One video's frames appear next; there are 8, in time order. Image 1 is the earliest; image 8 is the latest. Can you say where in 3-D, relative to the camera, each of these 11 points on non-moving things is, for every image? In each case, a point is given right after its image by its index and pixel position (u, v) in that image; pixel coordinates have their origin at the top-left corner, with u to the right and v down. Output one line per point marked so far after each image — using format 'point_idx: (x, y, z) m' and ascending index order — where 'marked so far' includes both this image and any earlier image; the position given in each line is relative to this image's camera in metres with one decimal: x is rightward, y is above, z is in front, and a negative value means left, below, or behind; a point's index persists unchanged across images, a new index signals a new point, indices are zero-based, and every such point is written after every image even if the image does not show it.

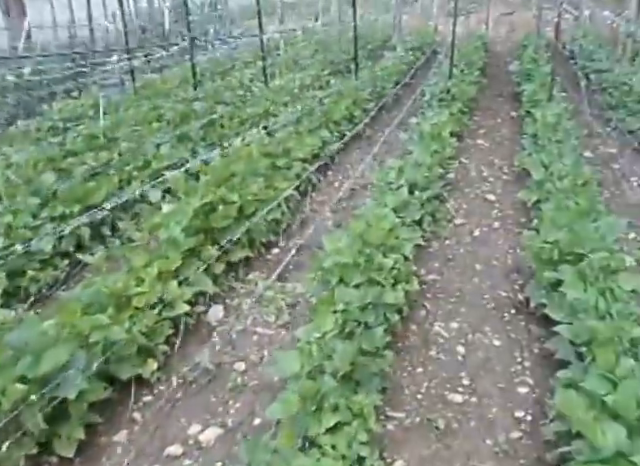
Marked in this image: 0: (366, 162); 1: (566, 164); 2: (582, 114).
0: (+0.4, +0.6, +6.0) m
1: (+1.6, +0.4, +4.6) m
2: (+2.7, +1.2, +7.4) m
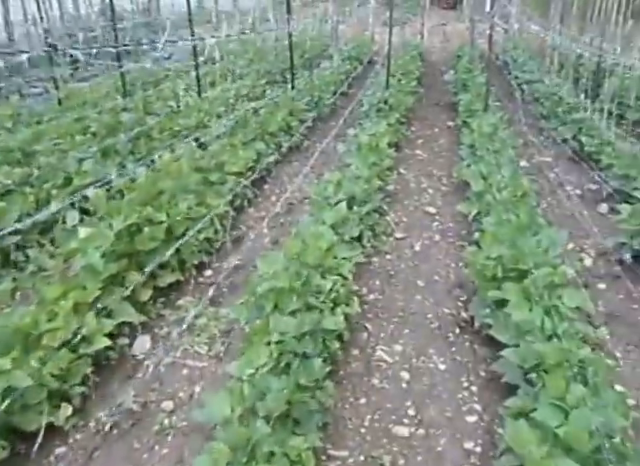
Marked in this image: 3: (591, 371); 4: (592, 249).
0: (-0.1, +0.5, +5.8) m
1: (+1.2, +0.4, +4.5) m
2: (+2.1, +1.2, +7.4) m
3: (+0.9, -0.5, +2.3) m
4: (+1.6, -0.1, +4.2) m
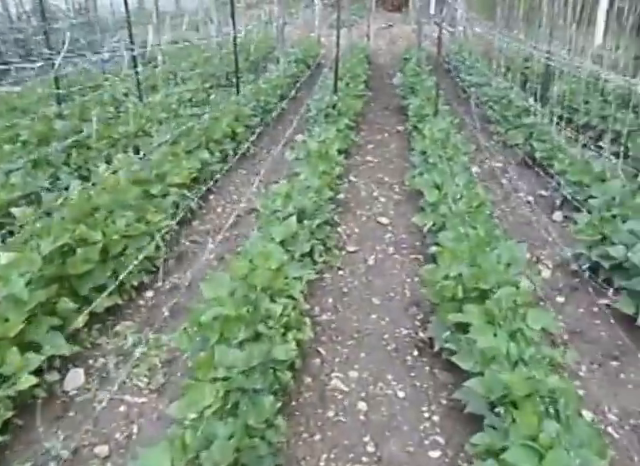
0: (-0.5, +0.4, +5.6) m
1: (+0.9, +0.3, +4.4) m
2: (+1.5, +1.1, +7.3) m
3: (+0.8, -0.5, +2.2) m
4: (+1.3, -0.2, +4.1) m
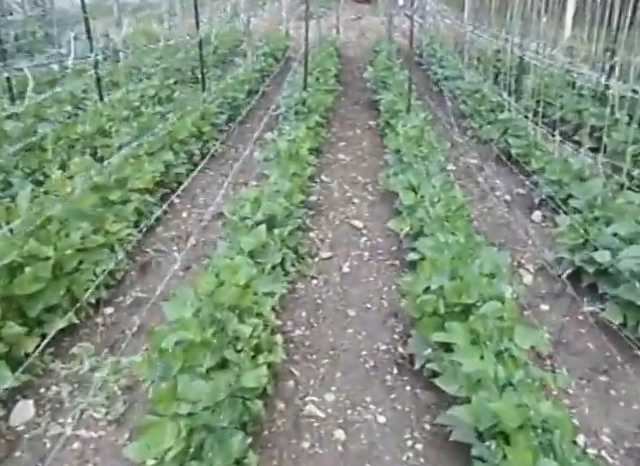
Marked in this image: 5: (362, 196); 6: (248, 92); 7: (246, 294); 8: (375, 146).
0: (-0.8, +0.4, +5.3) m
1: (+0.7, +0.3, +4.2) m
2: (+1.2, +1.1, +7.1) m
3: (+0.7, -0.6, +2.0) m
4: (+1.2, -0.2, +3.9) m
5: (+0.3, +0.3, +5.2) m
6: (-0.8, +1.6, +7.9) m
7: (-0.3, -0.2, +2.8) m
8: (+0.5, +0.8, +6.6) m
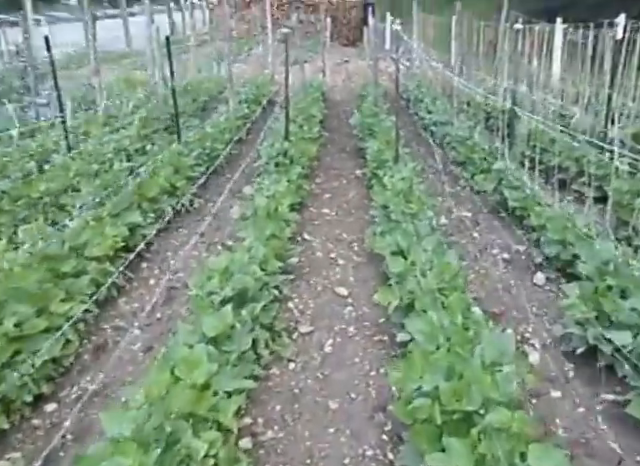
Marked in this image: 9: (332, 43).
0: (-0.9, -0.1, +4.9) m
1: (+0.6, -0.1, +3.8) m
2: (+1.1, +0.6, +6.8) m
3: (+0.6, -0.8, +1.5) m
4: (+1.1, -0.5, +3.5) m
5: (+0.2, -0.2, +4.8) m
6: (-1.0, +1.0, +7.6) m
7: (-0.4, -0.6, +2.4) m
8: (+0.4, +0.3, +6.2) m
9: (+0.3, +4.7, +17.3) m
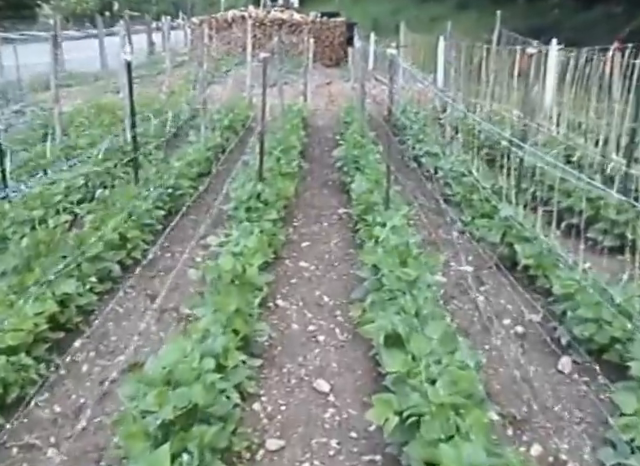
0: (-1.0, -0.5, +4.0) m
1: (+0.5, -0.4, +2.9) m
2: (+0.9, +0.2, +6.0) m
3: (+0.5, -1.1, +0.7) m
4: (+1.0, -0.9, +2.7) m
5: (0.0, -0.5, +3.9) m
6: (-1.2, +0.5, +6.7) m
7: (-0.5, -0.9, +1.5) m
8: (+0.2, -0.1, +5.4) m
9: (-0.1, +4.0, +16.6) m
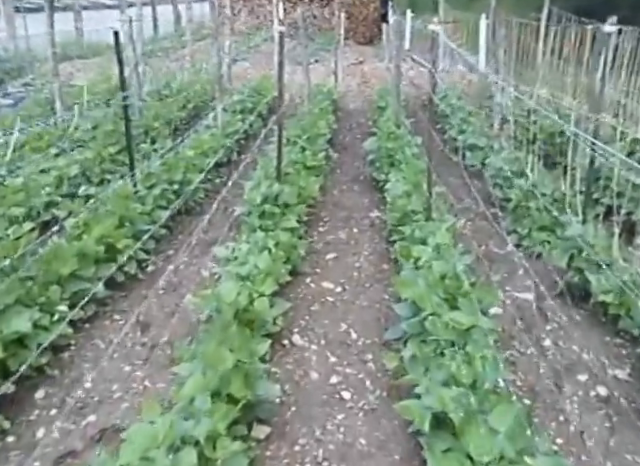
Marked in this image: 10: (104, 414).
0: (-0.9, -0.6, +3.3) m
1: (+0.5, -0.6, +2.1) m
2: (+1.1, +0.1, +5.1) m
3: (+0.5, -1.4, -0.1) m
4: (+1.0, -1.1, +1.8) m
5: (+0.2, -0.7, +3.1) m
6: (-0.9, +0.5, +5.9) m
7: (-0.5, -1.1, +0.7) m
8: (+0.4, -0.2, +4.5) m
9: (+0.6, +4.3, +15.6) m
10: (-0.9, -0.7, +2.8) m
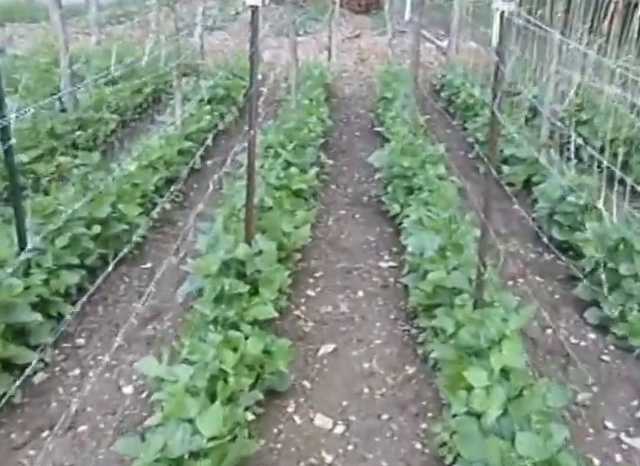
0: (-0.9, -1.0, +1.7) m
1: (+0.5, -1.1, +0.5) m
2: (+1.0, -0.3, +3.5) m
3: (+0.5, -1.9, -1.6) m
4: (+1.0, -1.5, +0.3) m
5: (+0.1, -1.1, +1.5) m
6: (-1.0, +0.3, +4.3) m
7: (-0.4, -1.6, -0.8) m
8: (+0.3, -0.5, +3.0) m
9: (+0.4, +4.4, +13.8) m
10: (-0.9, -1.1, +1.2) m
